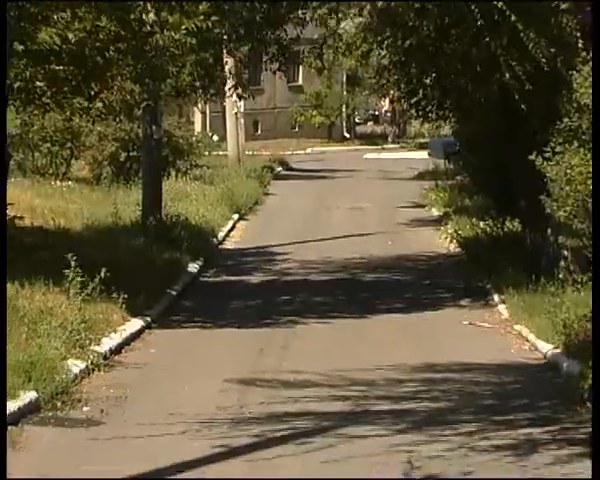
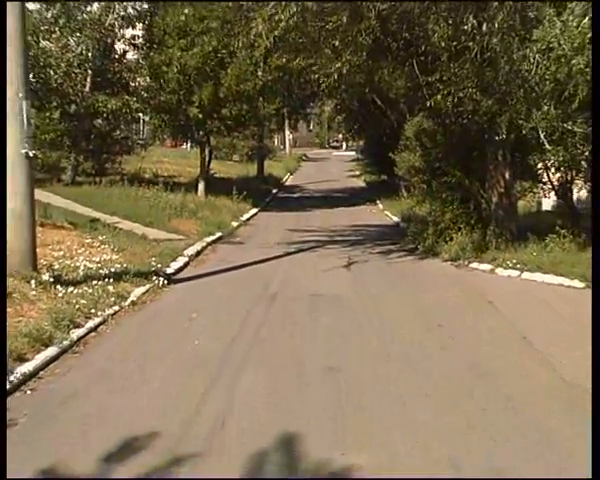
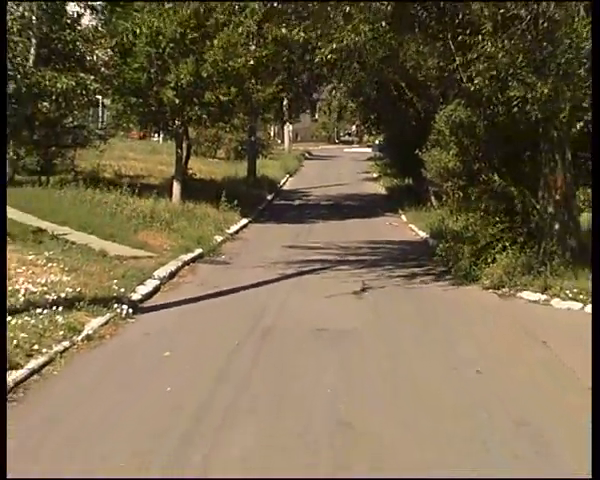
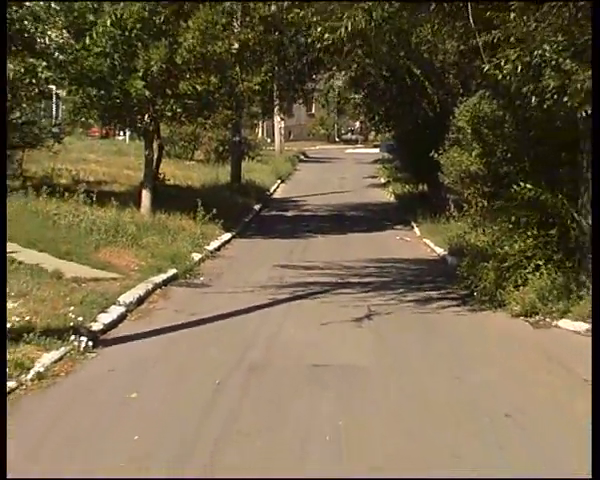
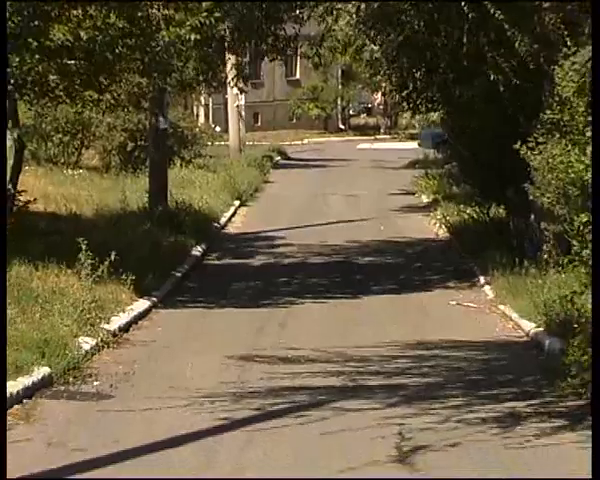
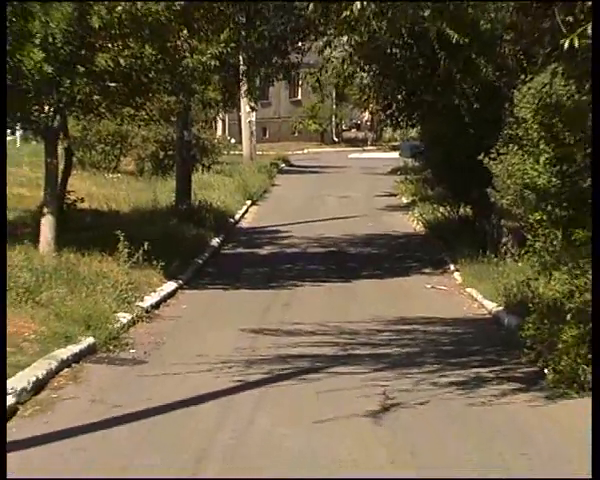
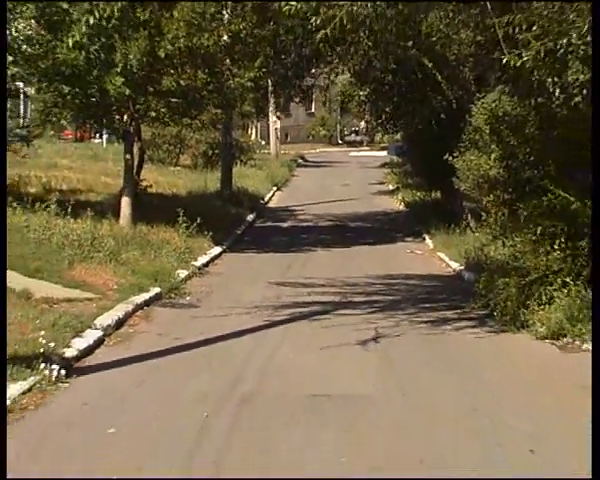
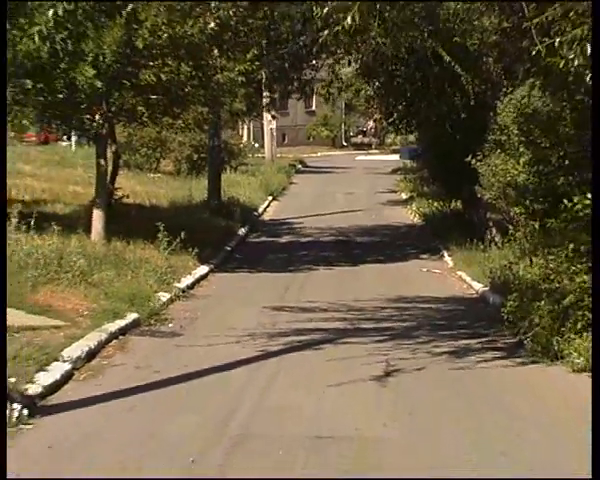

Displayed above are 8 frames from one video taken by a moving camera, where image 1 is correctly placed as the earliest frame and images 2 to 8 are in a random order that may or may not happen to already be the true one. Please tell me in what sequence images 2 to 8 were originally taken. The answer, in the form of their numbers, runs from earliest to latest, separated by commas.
5, 6, 8, 7, 4, 3, 2
